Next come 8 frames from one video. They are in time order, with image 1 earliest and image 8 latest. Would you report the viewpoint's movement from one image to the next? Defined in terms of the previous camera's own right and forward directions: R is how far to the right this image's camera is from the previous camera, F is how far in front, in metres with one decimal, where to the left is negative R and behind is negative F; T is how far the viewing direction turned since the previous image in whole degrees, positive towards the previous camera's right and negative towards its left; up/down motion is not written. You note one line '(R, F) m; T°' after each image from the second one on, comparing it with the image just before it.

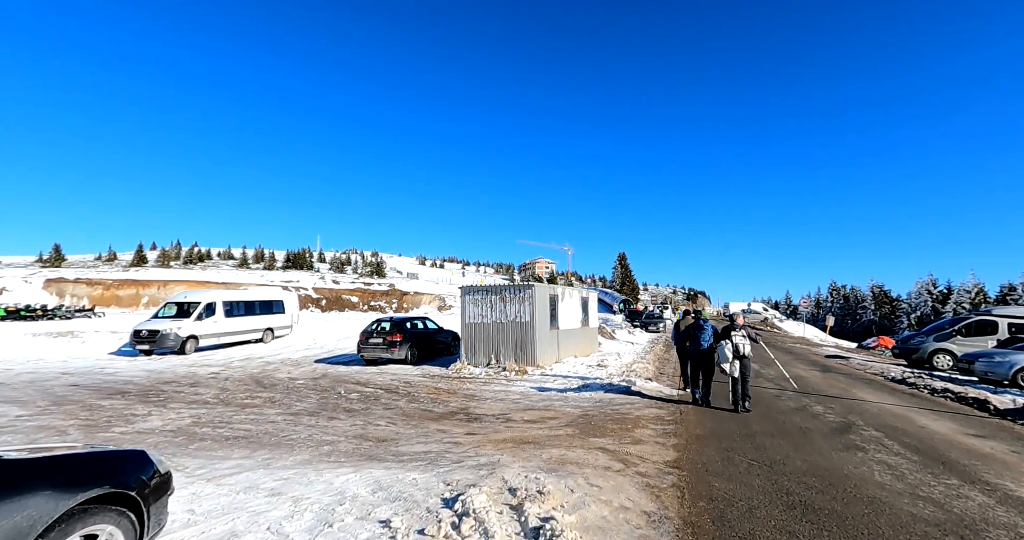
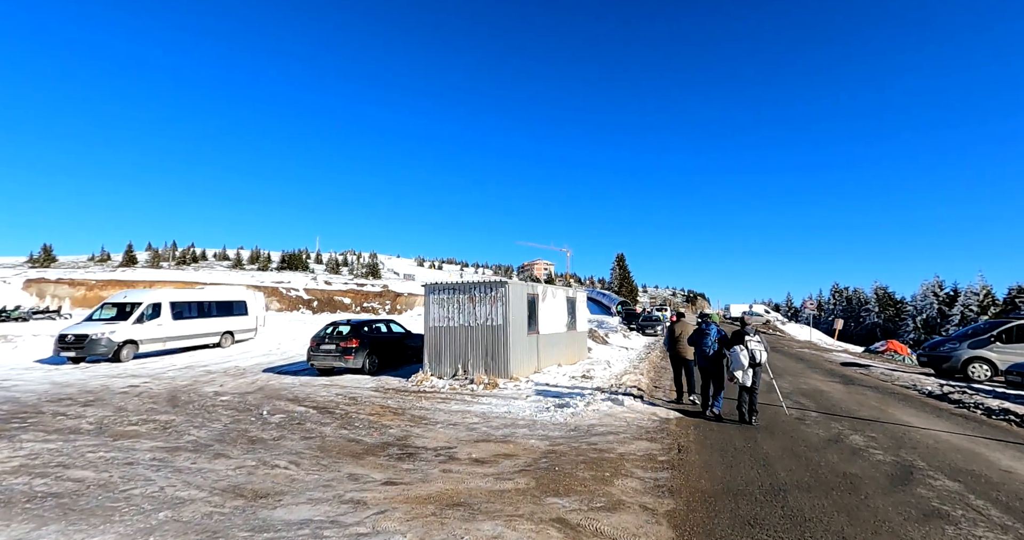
(+0.7, +1.9) m; 0°
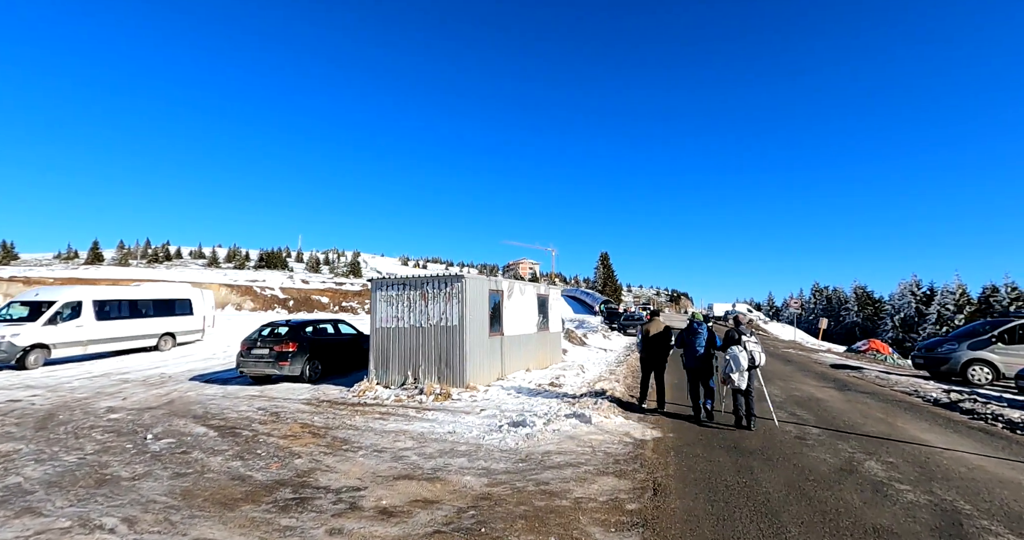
(+0.6, +1.4) m; +2°
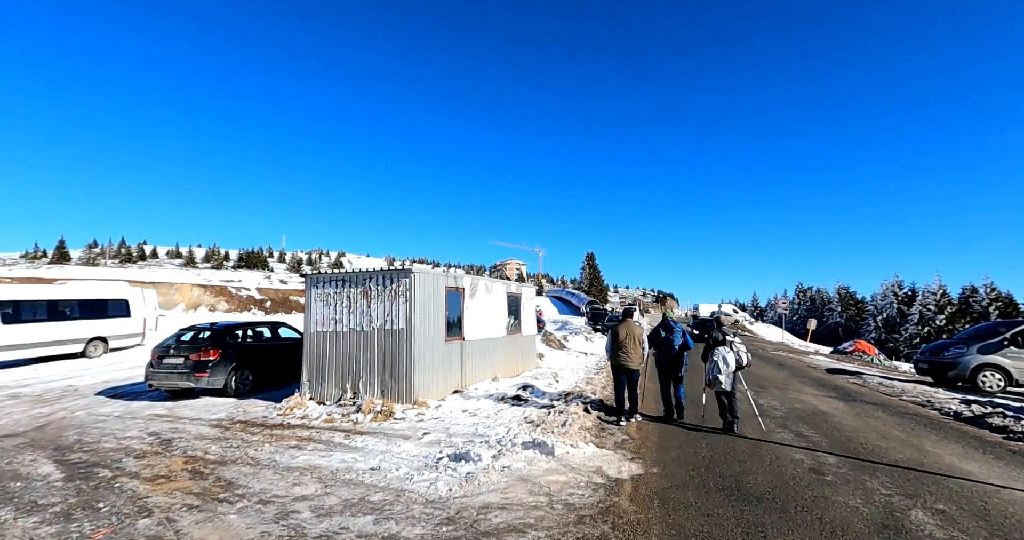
(+0.5, +1.5) m; +2°
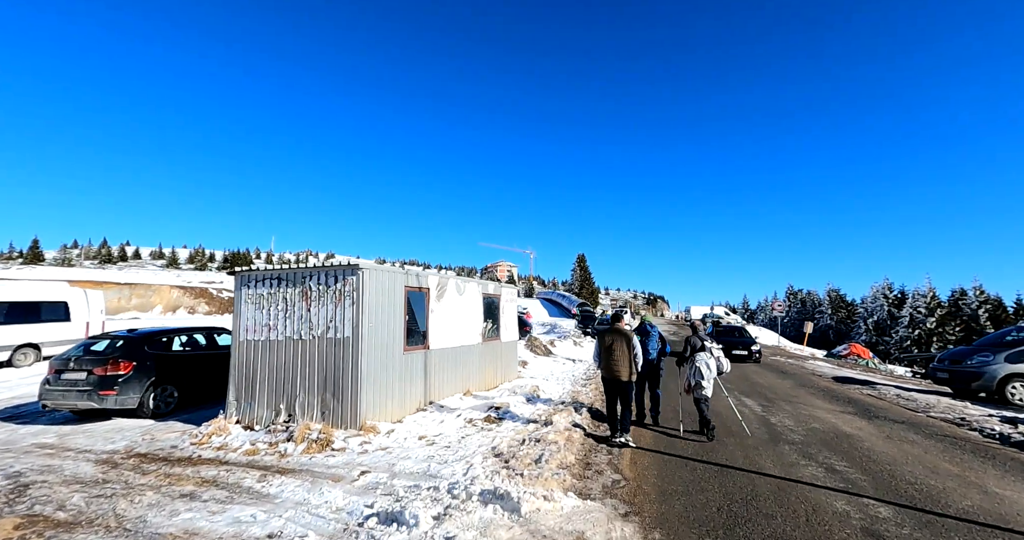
(+0.3, +1.4) m; +1°
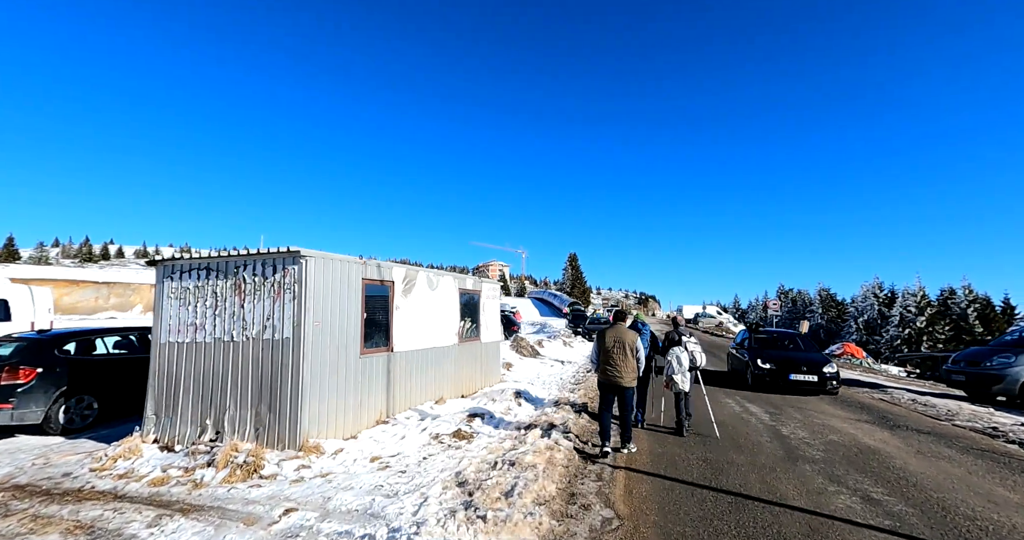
(+0.2, +1.1) m; +1°
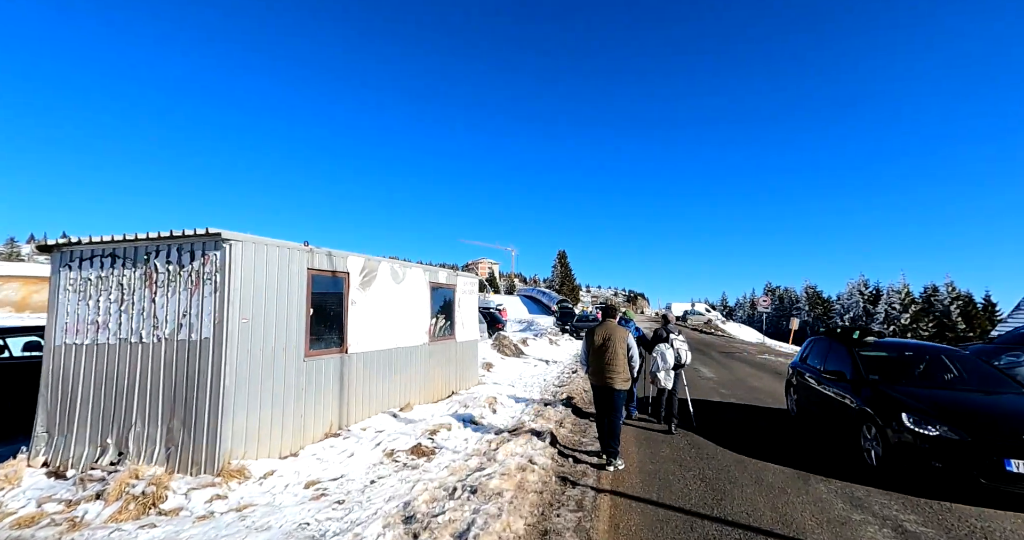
(+0.2, +0.9) m; +1°
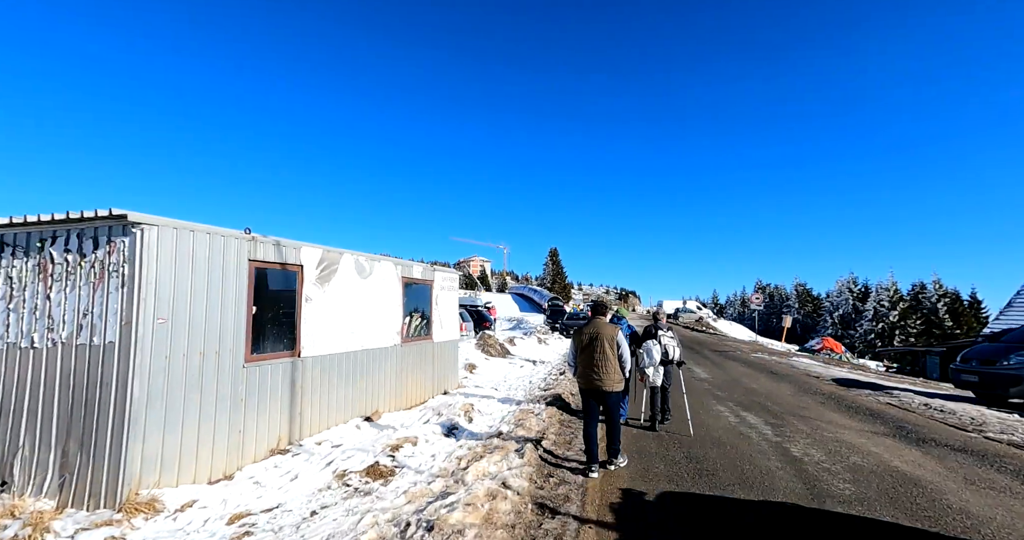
(+0.2, +0.8) m; +1°
